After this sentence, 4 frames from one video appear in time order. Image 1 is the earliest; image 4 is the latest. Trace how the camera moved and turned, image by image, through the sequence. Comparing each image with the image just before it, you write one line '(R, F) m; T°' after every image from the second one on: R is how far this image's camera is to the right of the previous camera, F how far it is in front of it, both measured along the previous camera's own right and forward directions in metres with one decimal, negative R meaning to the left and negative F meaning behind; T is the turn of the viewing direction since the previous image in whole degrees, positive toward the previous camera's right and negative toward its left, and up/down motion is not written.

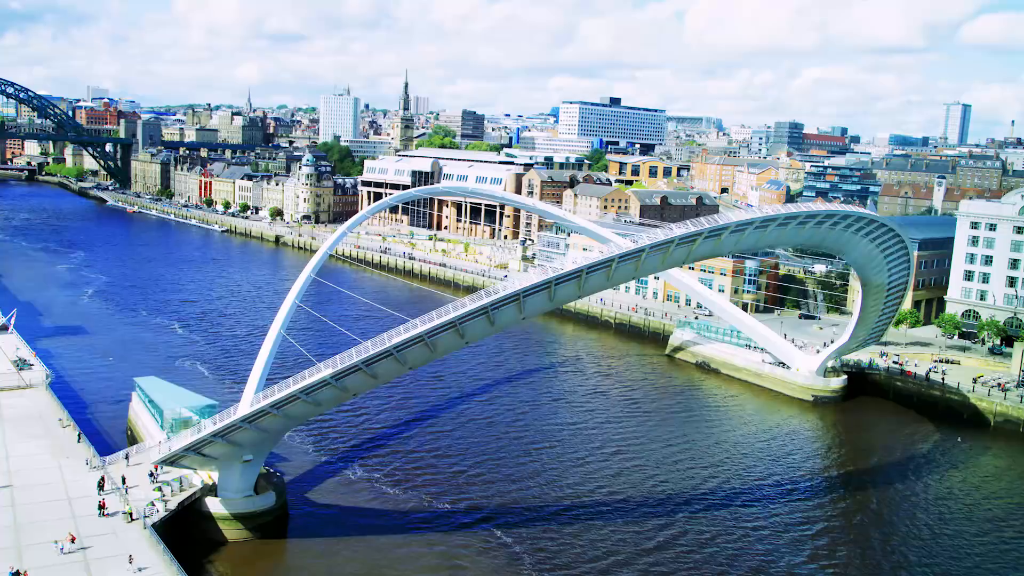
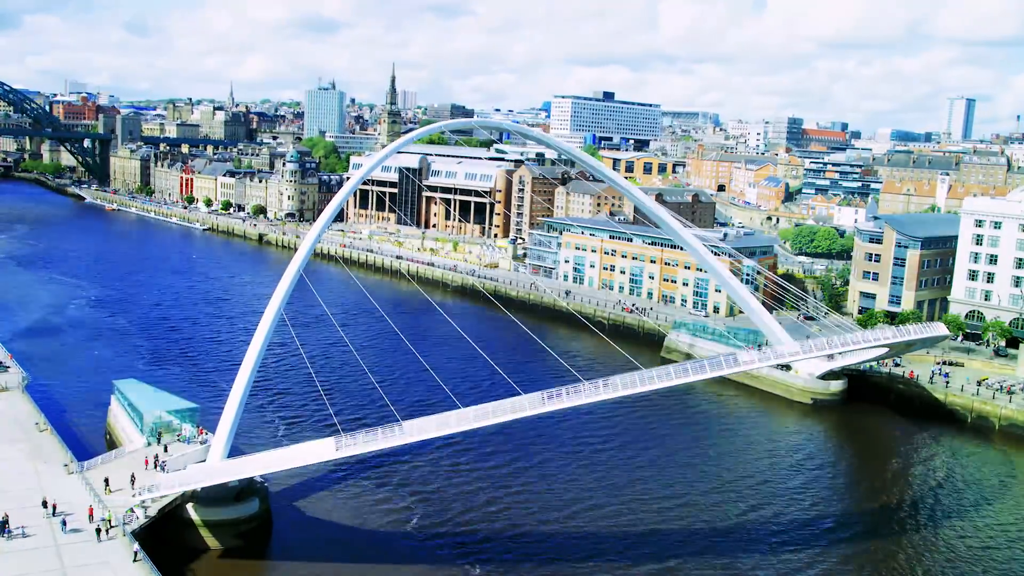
(+0.3, +1.0) m; 0°
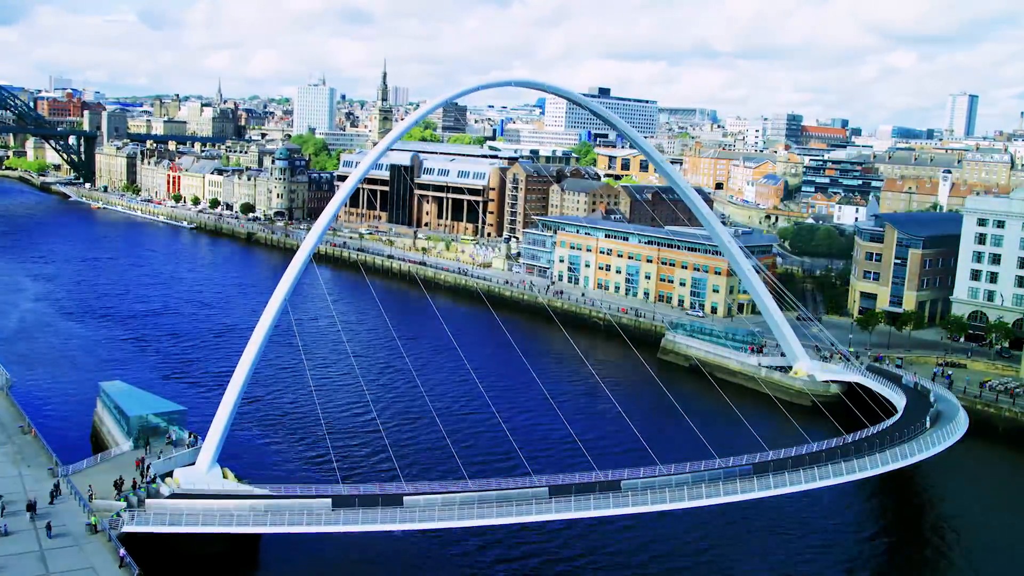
(+0.2, +0.7) m; 0°
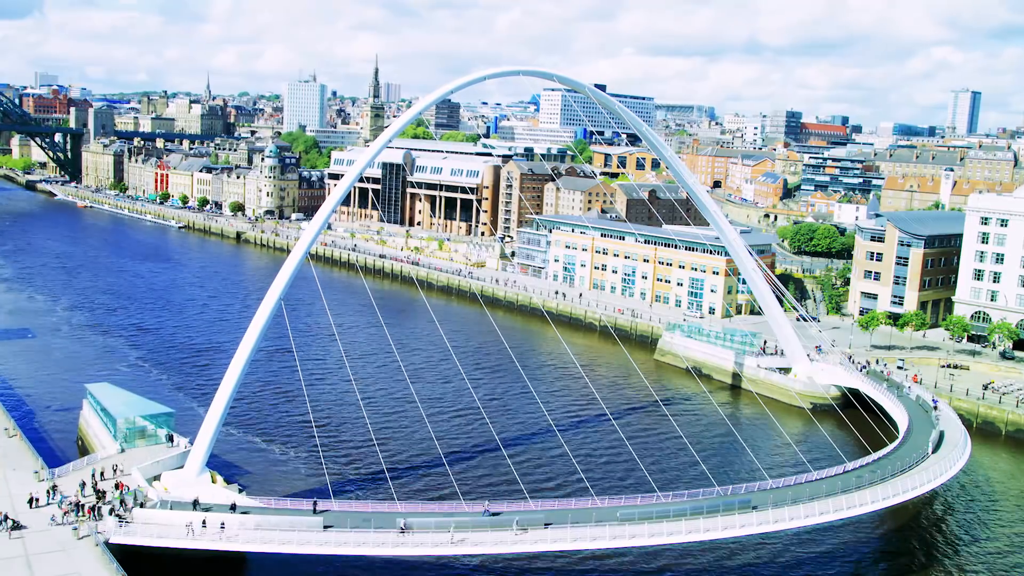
(+0.2, +0.6) m; 0°
